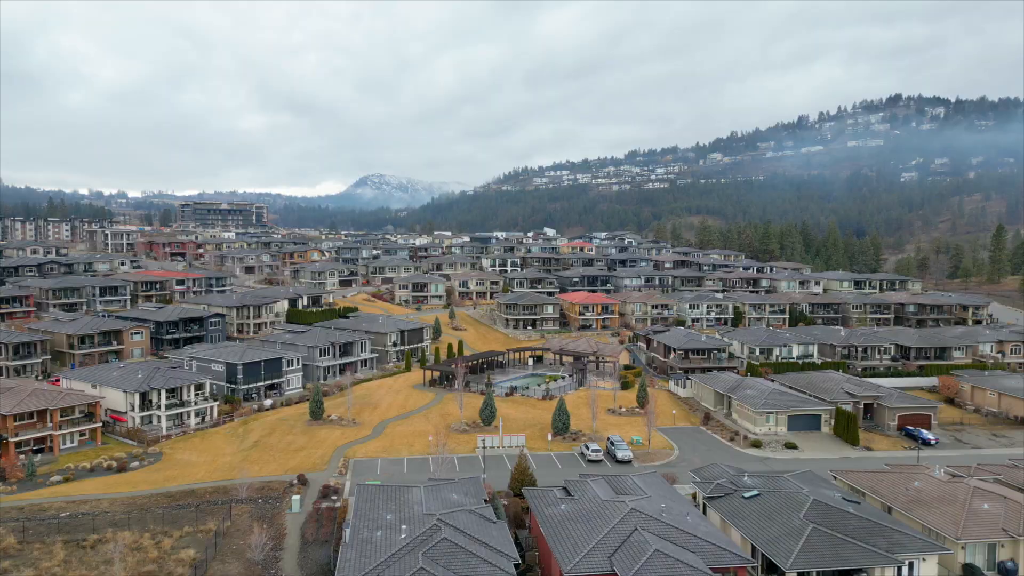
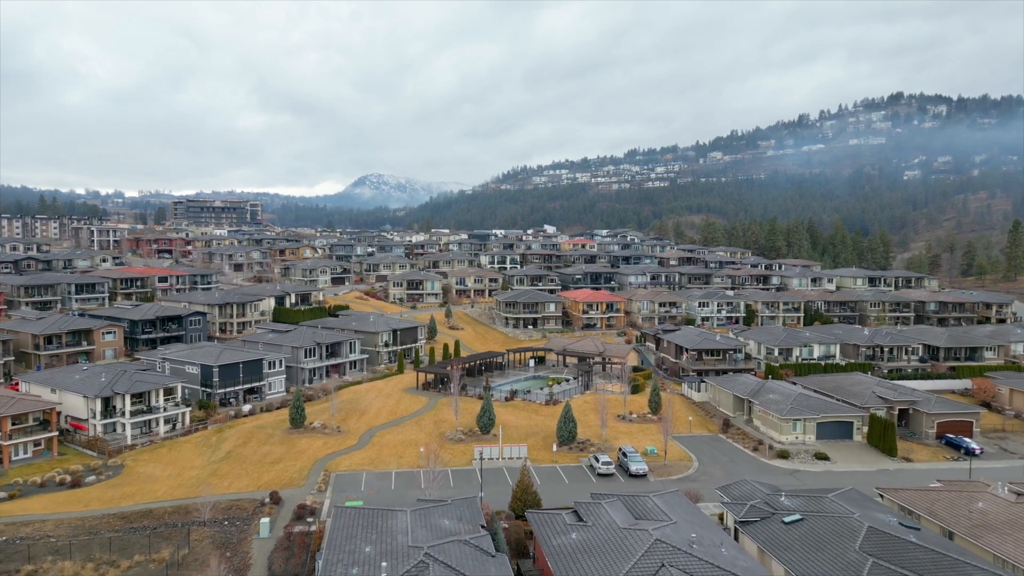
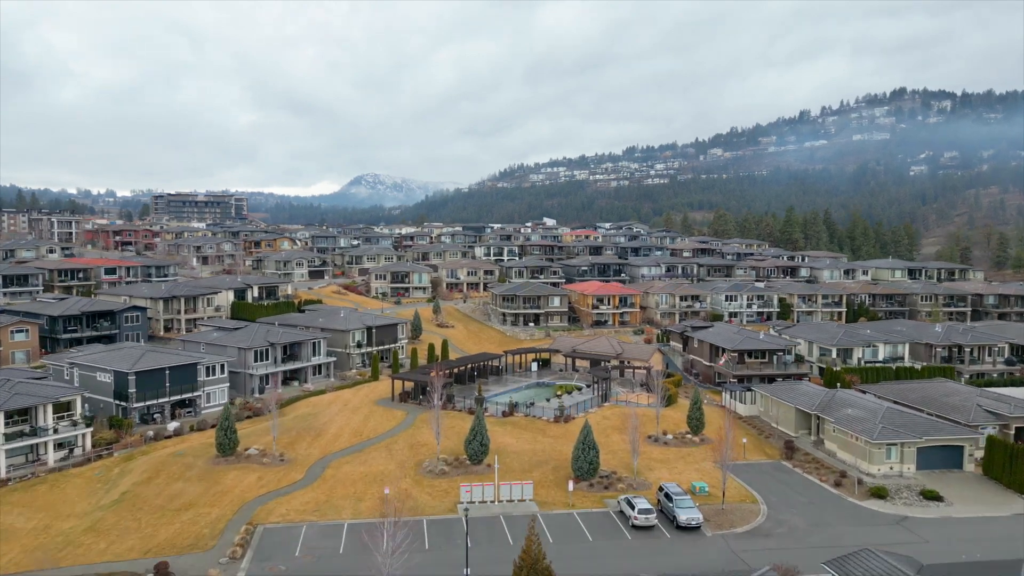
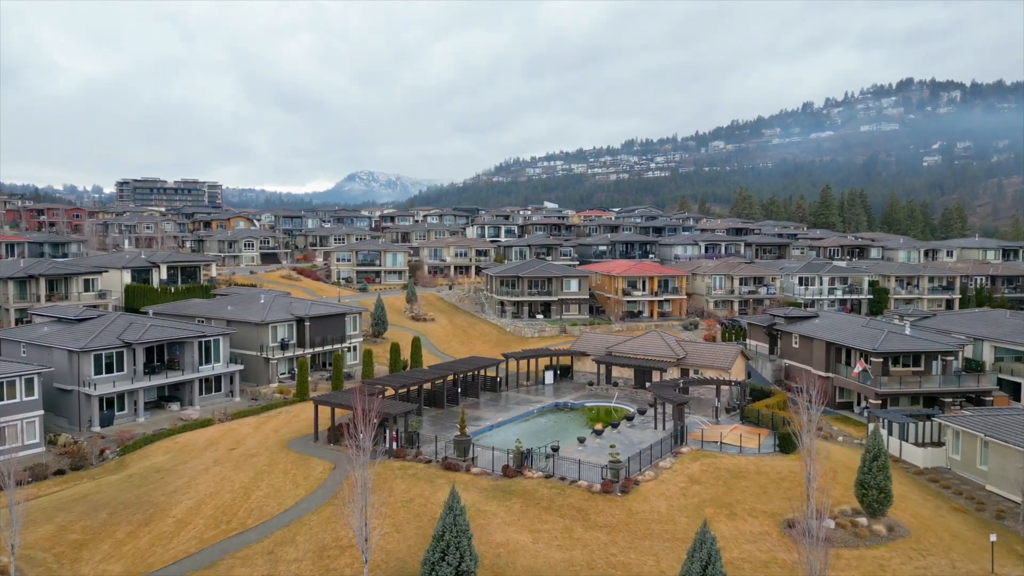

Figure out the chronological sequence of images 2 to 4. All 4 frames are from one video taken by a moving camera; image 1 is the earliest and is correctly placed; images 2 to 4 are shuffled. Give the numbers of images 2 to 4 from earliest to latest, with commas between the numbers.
2, 3, 4
